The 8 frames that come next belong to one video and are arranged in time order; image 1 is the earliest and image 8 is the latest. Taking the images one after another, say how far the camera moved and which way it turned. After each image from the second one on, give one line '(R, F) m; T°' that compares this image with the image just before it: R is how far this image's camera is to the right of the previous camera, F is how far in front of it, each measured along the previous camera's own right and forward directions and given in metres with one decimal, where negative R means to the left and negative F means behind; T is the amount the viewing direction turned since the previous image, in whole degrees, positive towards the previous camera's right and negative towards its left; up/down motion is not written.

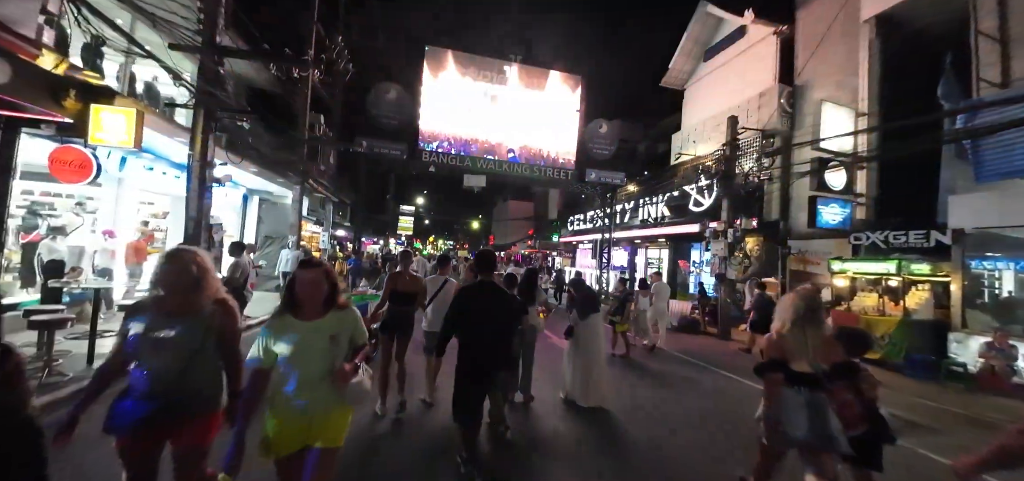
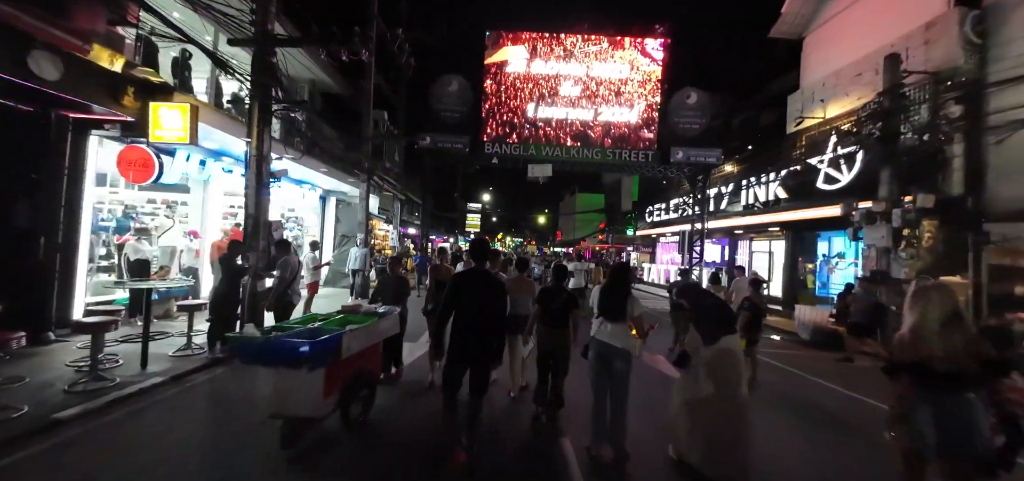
(-0.1, +1.5) m; -10°
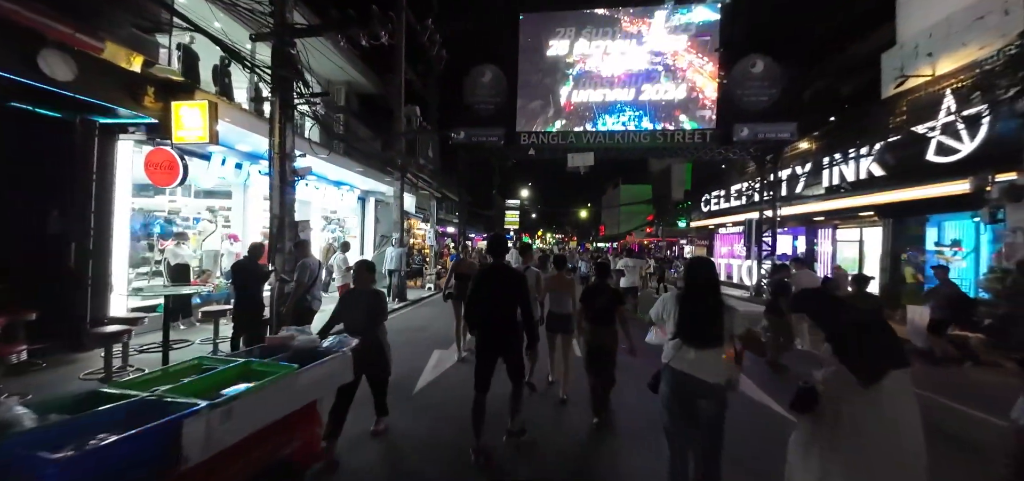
(0.0, +1.0) m; -6°
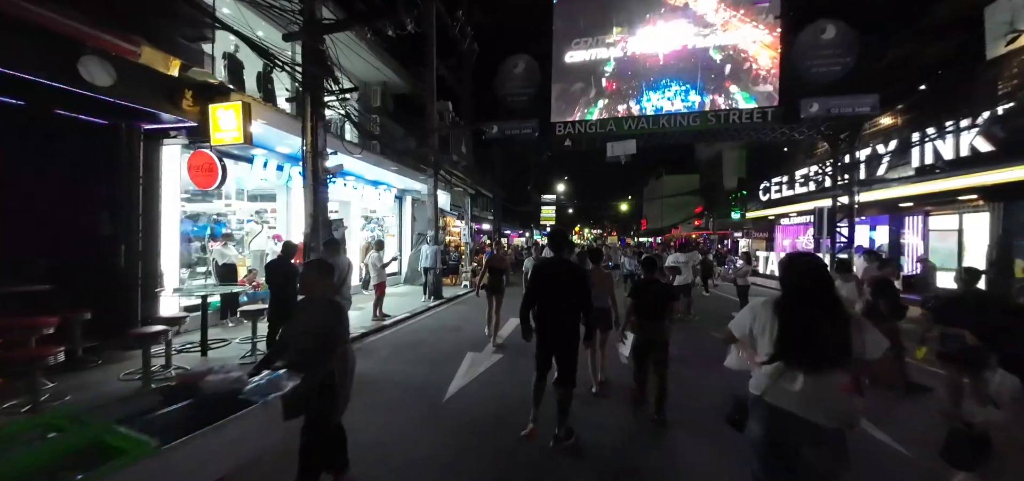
(0.0, +0.5) m; -6°
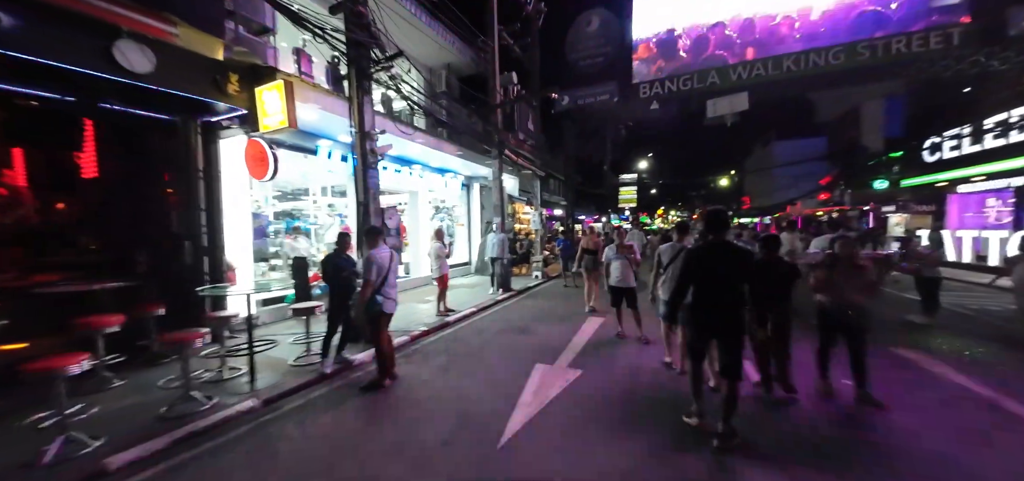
(0.0, +1.4) m; -11°
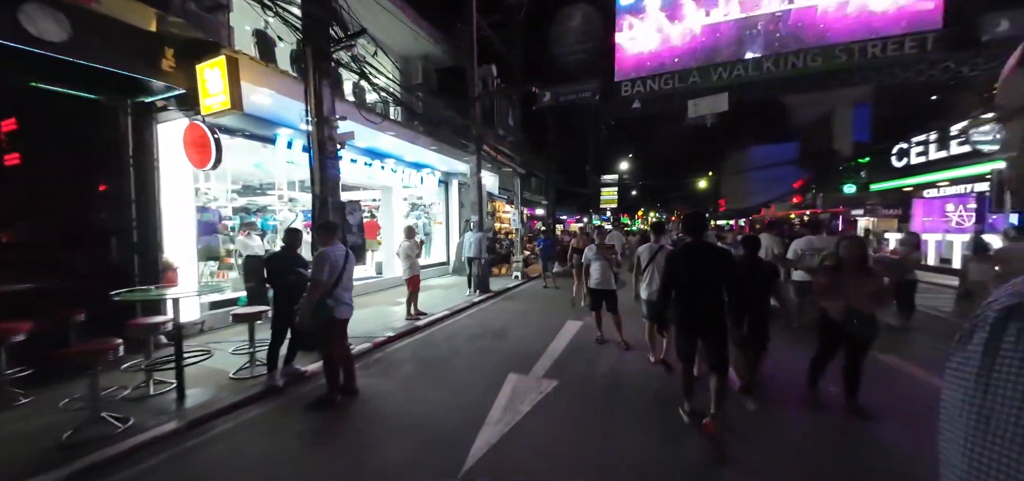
(+0.2, +0.5) m; +3°
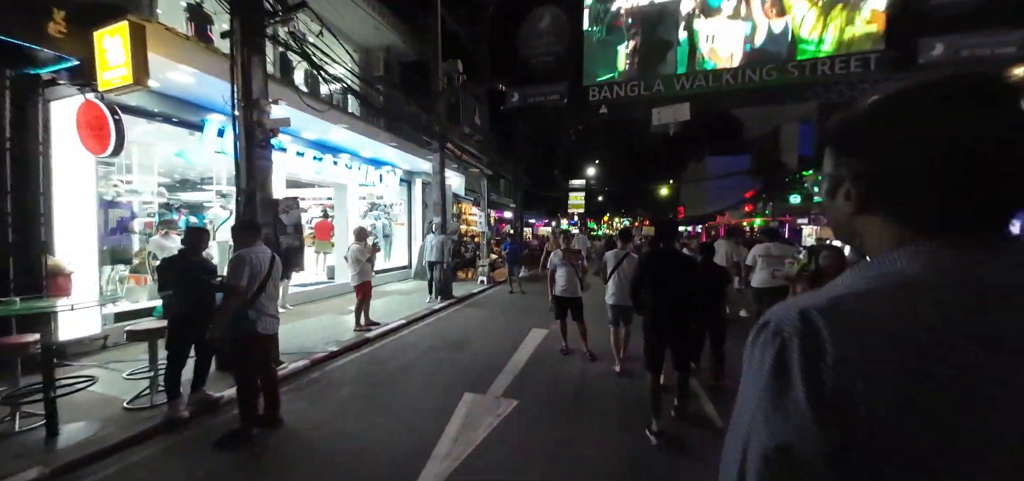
(+0.1, +0.5) m; +5°
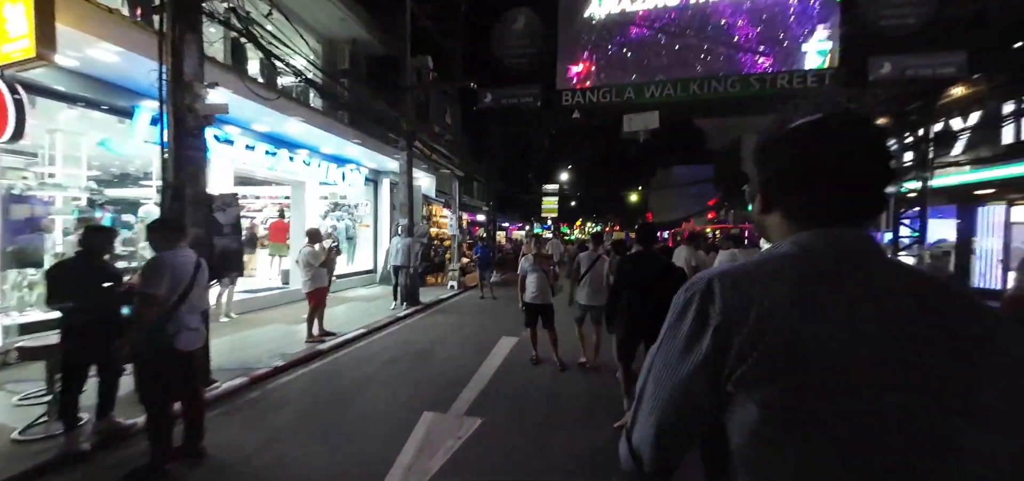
(+0.1, +0.4) m; +4°
